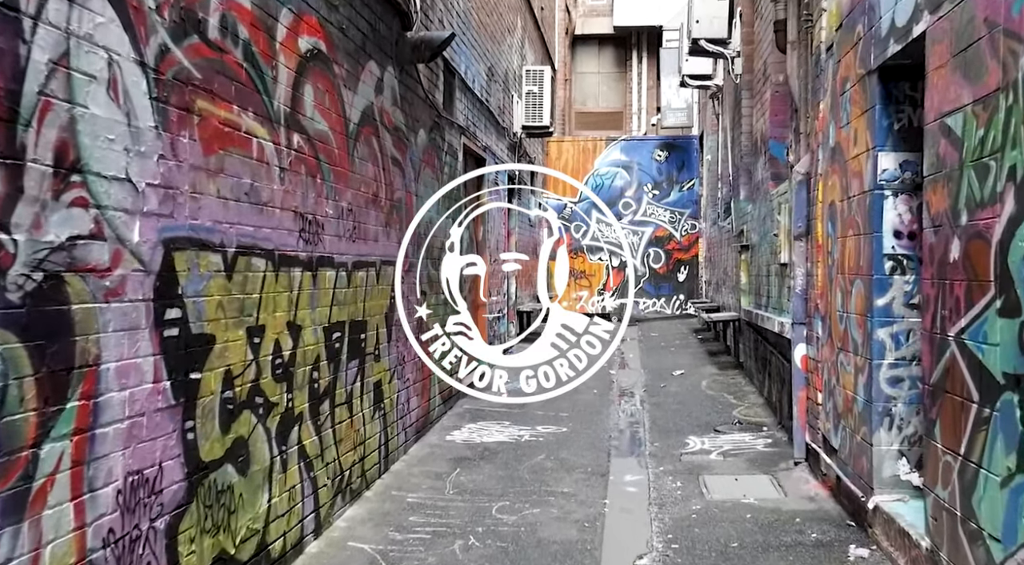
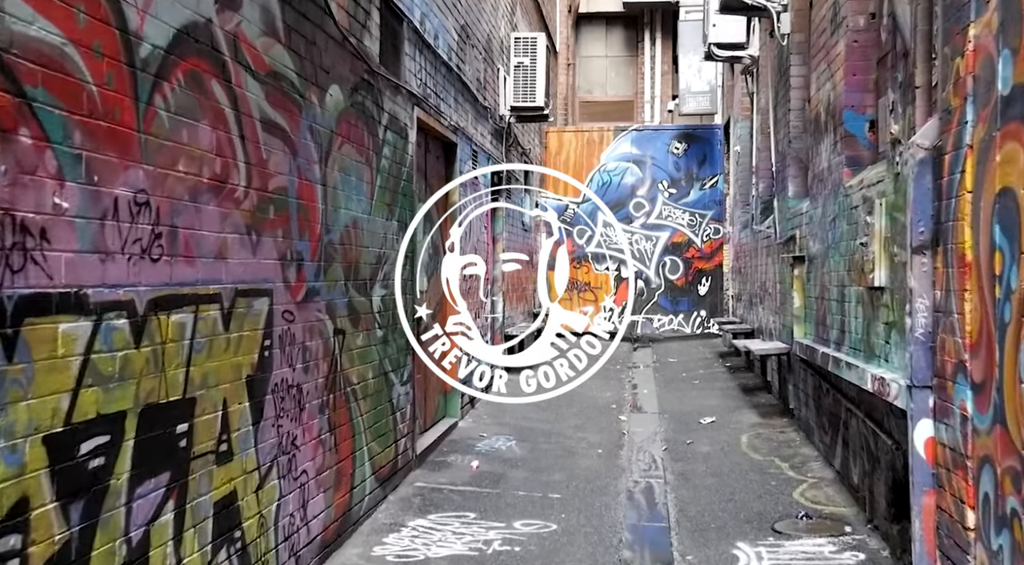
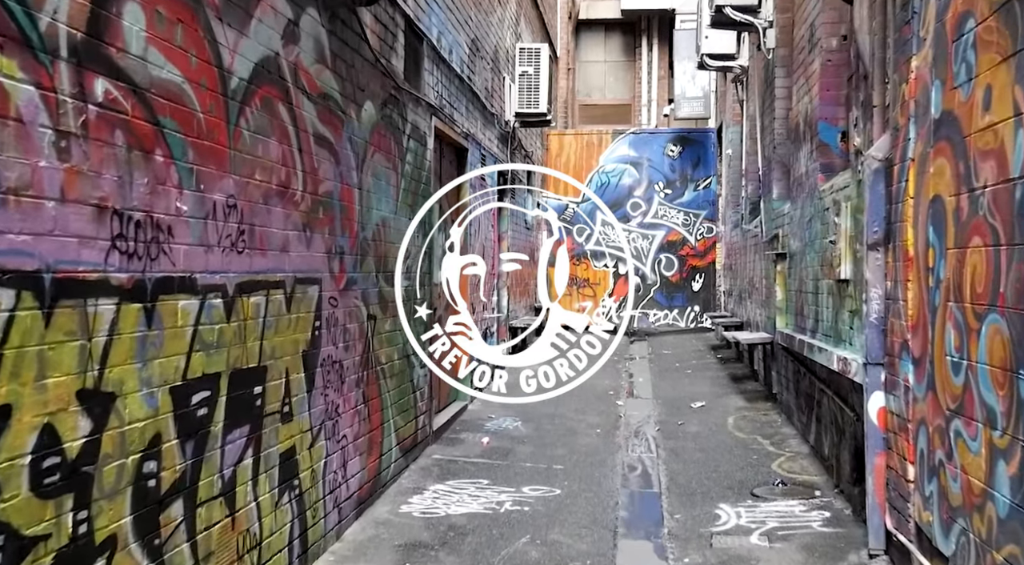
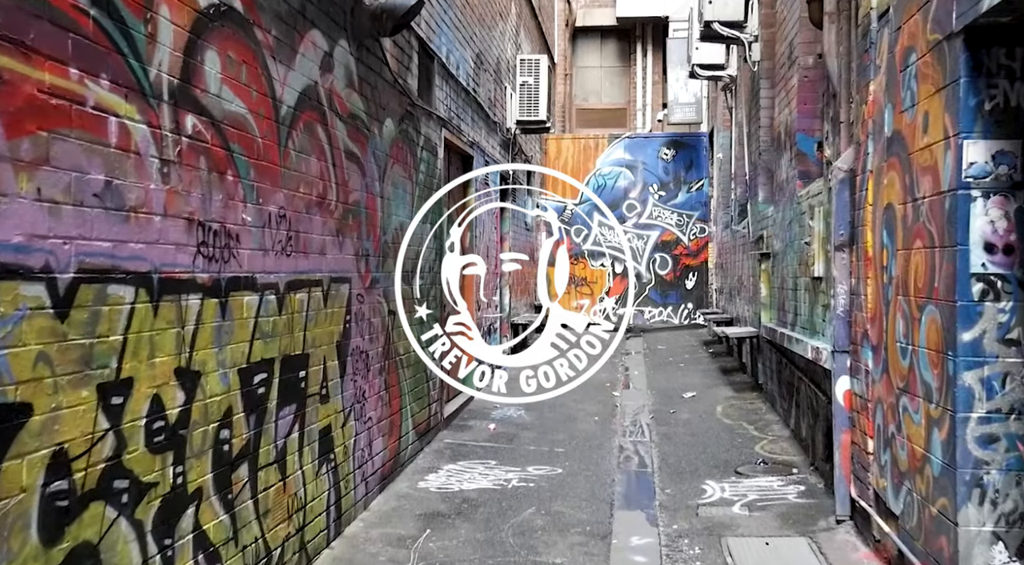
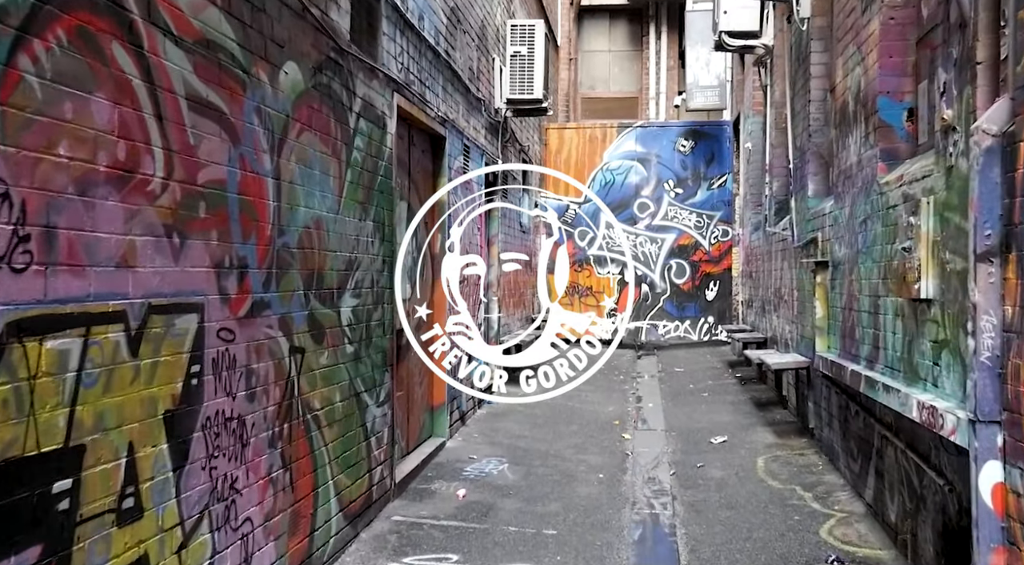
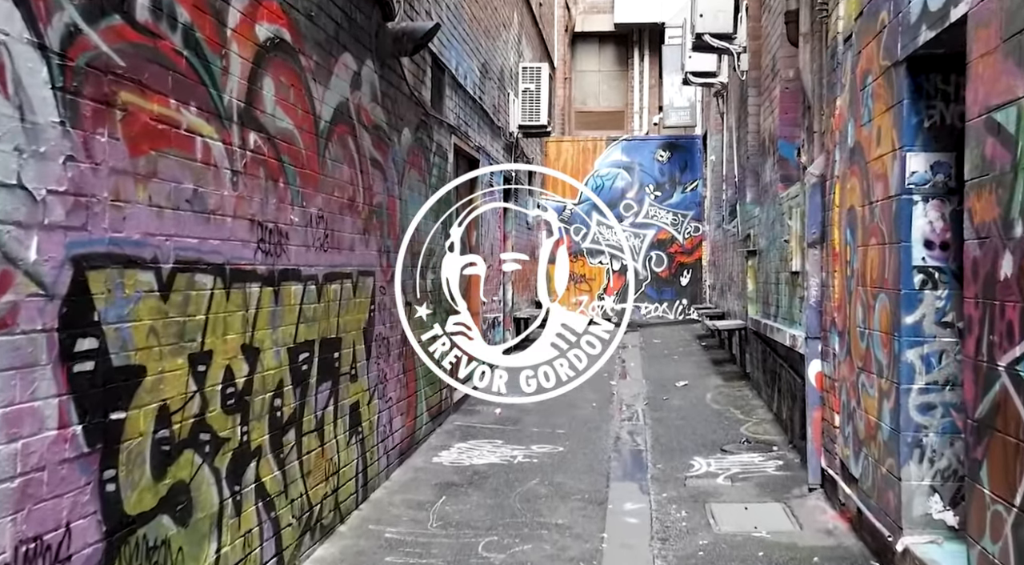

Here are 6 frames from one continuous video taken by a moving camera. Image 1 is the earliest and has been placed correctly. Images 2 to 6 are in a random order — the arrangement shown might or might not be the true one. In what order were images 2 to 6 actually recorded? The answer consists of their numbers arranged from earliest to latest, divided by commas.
6, 4, 3, 2, 5
